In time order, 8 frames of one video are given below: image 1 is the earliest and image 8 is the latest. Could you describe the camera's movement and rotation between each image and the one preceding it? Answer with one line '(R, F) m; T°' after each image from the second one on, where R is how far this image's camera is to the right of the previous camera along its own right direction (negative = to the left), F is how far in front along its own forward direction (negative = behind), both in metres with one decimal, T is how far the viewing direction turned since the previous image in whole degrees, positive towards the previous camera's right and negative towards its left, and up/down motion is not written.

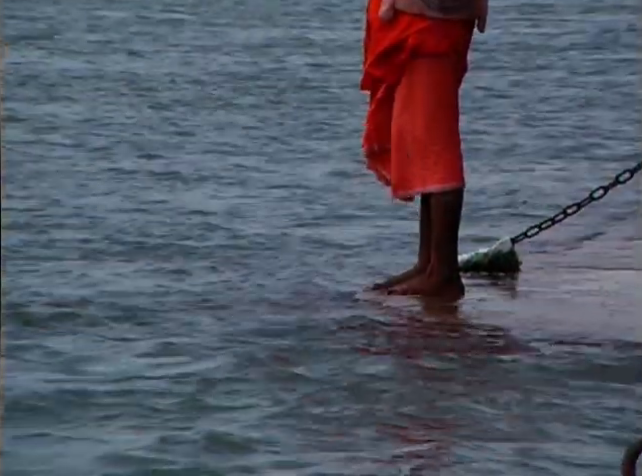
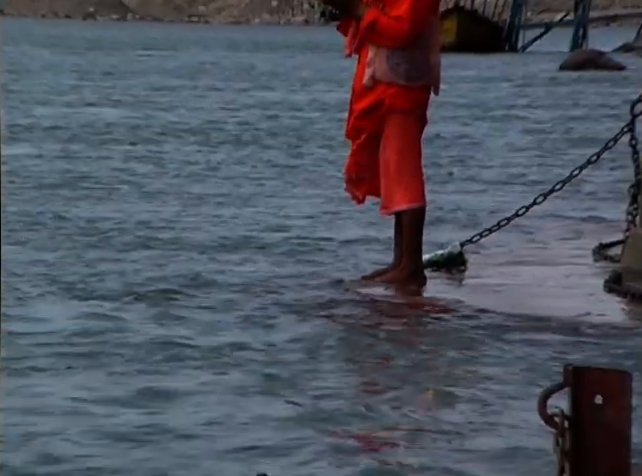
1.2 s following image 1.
(-0.6, -1.7) m; +6°
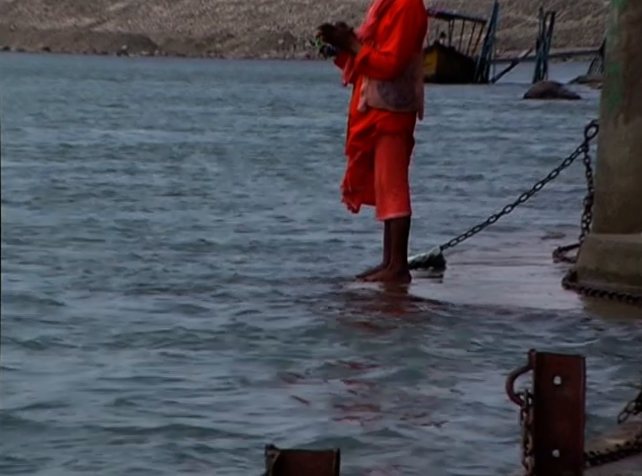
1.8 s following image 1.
(0.0, -1.1) m; 0°
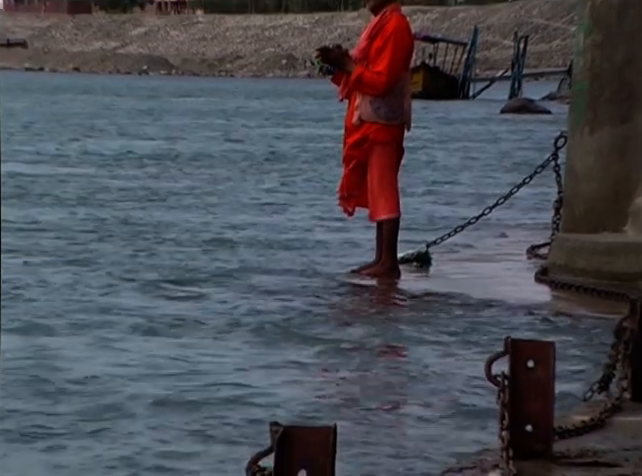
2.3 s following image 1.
(0.0, -0.9) m; 0°
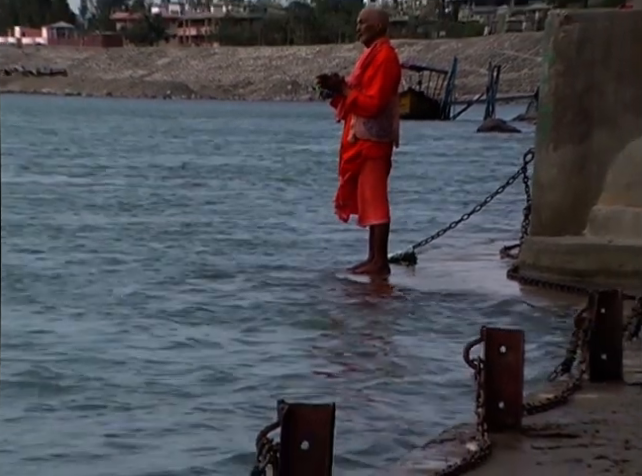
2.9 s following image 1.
(0.0, -1.3) m; 0°
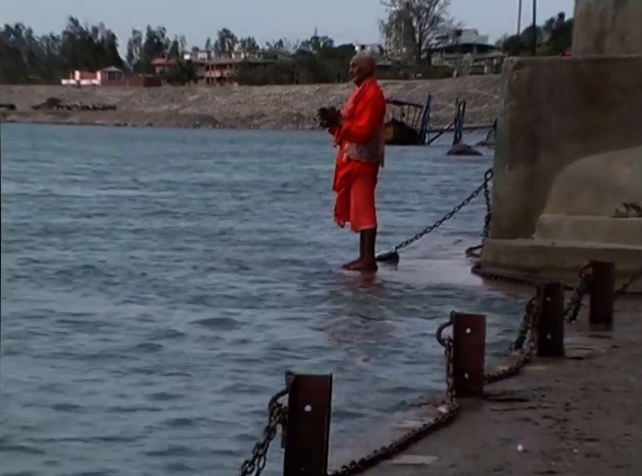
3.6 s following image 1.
(-0.1, -2.2) m; 0°
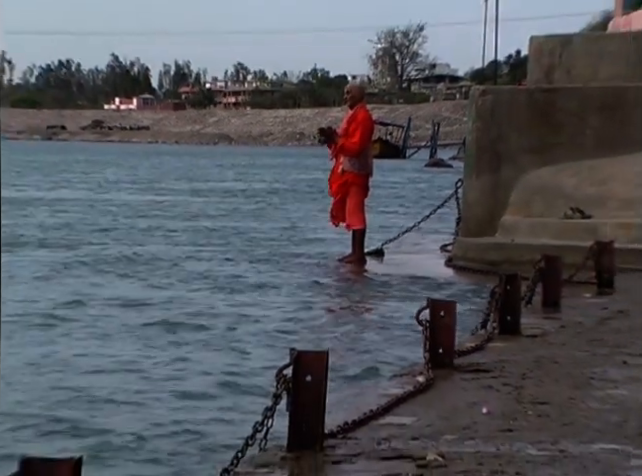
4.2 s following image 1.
(0.0, -2.3) m; 0°
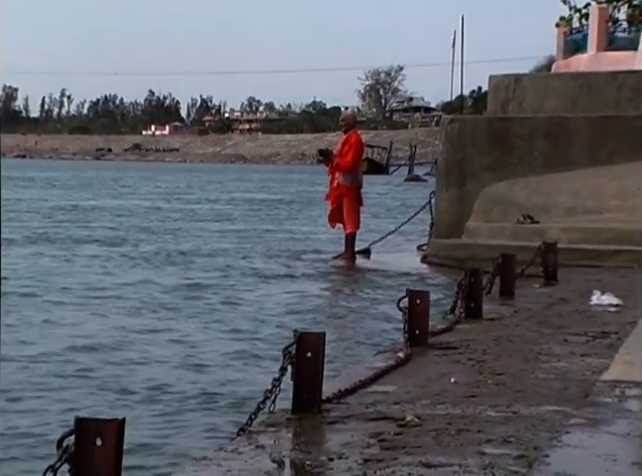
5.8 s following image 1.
(0.0, -3.1) m; 0°
